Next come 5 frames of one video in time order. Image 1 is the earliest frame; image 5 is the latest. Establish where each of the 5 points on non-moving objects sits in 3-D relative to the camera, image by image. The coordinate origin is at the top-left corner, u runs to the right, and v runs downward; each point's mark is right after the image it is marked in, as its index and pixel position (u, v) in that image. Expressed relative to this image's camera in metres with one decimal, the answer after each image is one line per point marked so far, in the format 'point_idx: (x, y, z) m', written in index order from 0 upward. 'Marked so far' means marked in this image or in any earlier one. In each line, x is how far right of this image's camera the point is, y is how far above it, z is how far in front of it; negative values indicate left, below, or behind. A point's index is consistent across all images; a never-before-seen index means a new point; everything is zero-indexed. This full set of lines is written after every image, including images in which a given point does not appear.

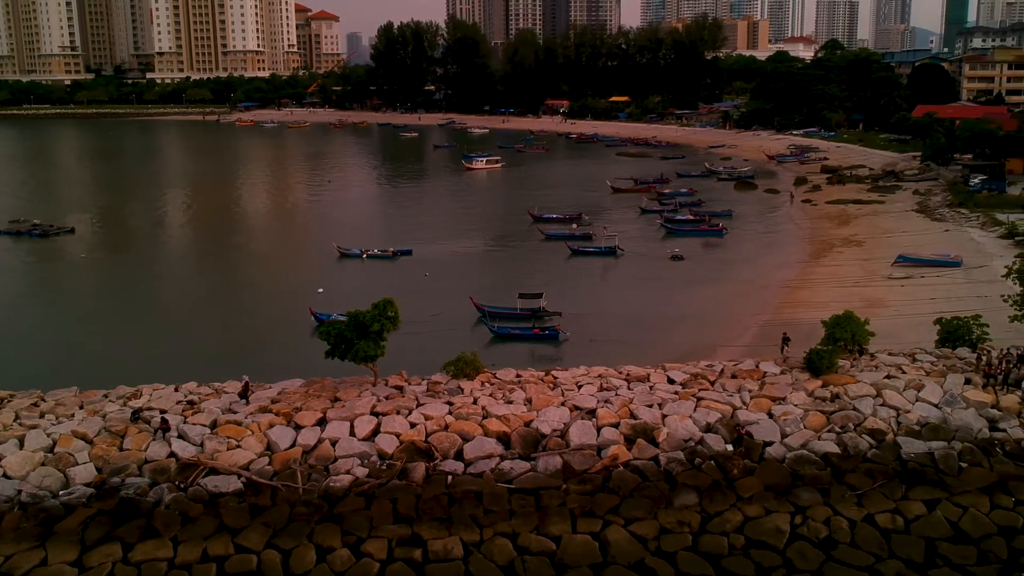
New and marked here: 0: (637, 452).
0: (+1.2, -1.6, +13.9) m
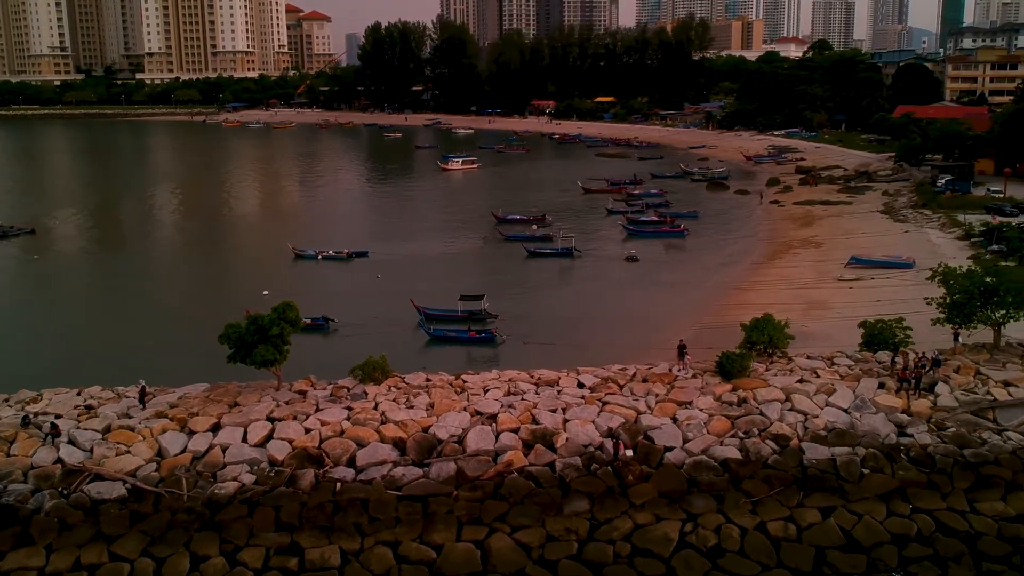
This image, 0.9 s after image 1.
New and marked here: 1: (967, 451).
0: (+0.2, -1.6, +13.6) m
1: (+4.5, -1.6, +14.0) m
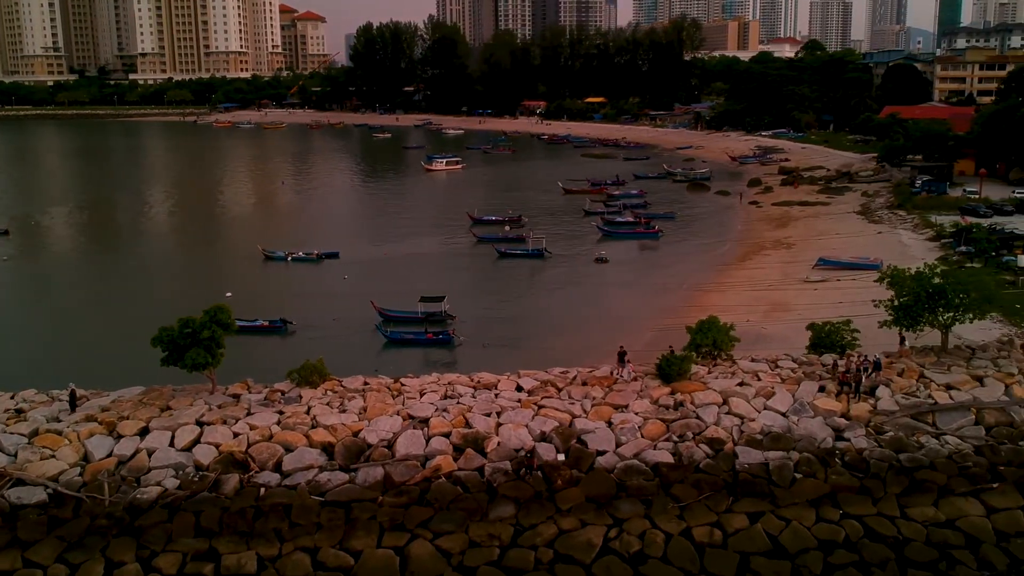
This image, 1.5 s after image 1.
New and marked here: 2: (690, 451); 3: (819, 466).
0: (-0.5, -1.7, +13.5) m
1: (+3.8, -1.6, +13.9) m
2: (+1.7, -1.6, +13.8) m
3: (+2.9, -1.7, +13.6) m
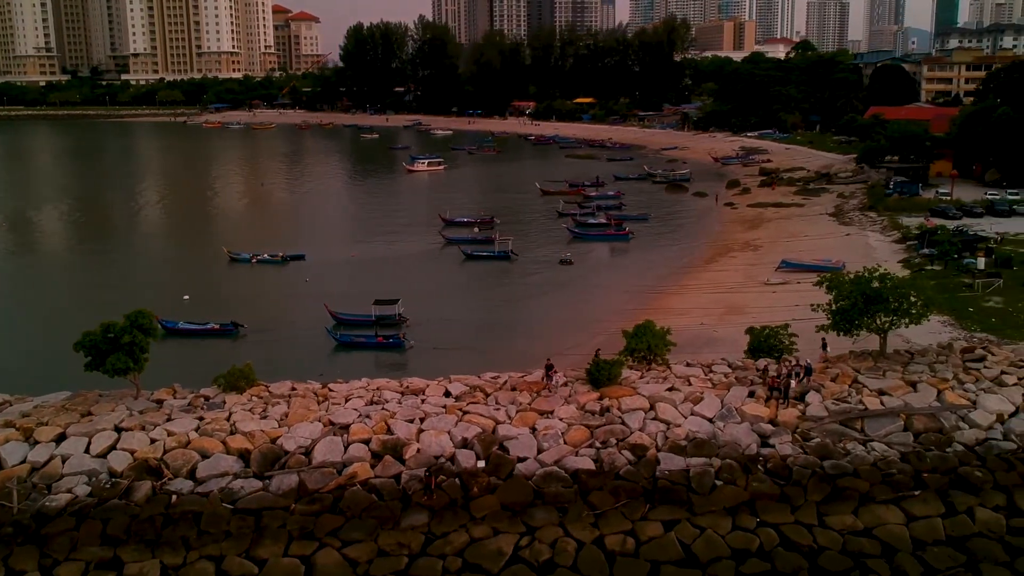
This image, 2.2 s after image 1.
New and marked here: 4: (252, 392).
0: (-1.2, -1.7, +13.4) m
1: (+3.0, -1.7, +13.7) m
2: (+1.0, -1.6, +13.7) m
3: (+2.1, -1.7, +13.4) m
4: (-2.8, -1.1, +15.3) m
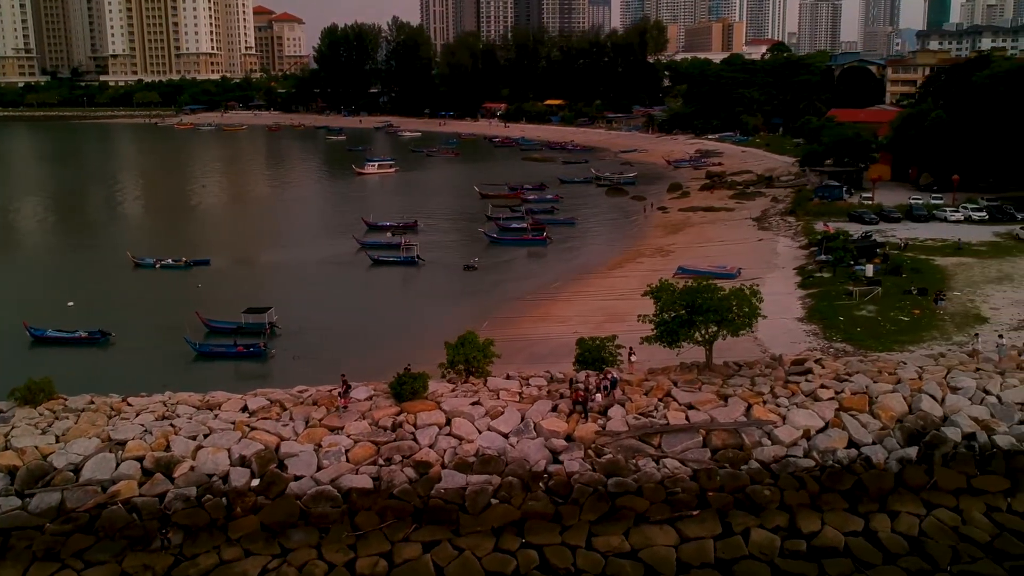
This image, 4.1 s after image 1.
0: (-3.3, -1.8, +13.0) m
1: (+0.9, -1.8, +13.3) m
2: (-1.1, -1.7, +13.3) m
3: (+0.1, -1.9, +13.0) m
4: (-4.9, -1.2, +14.9) m
